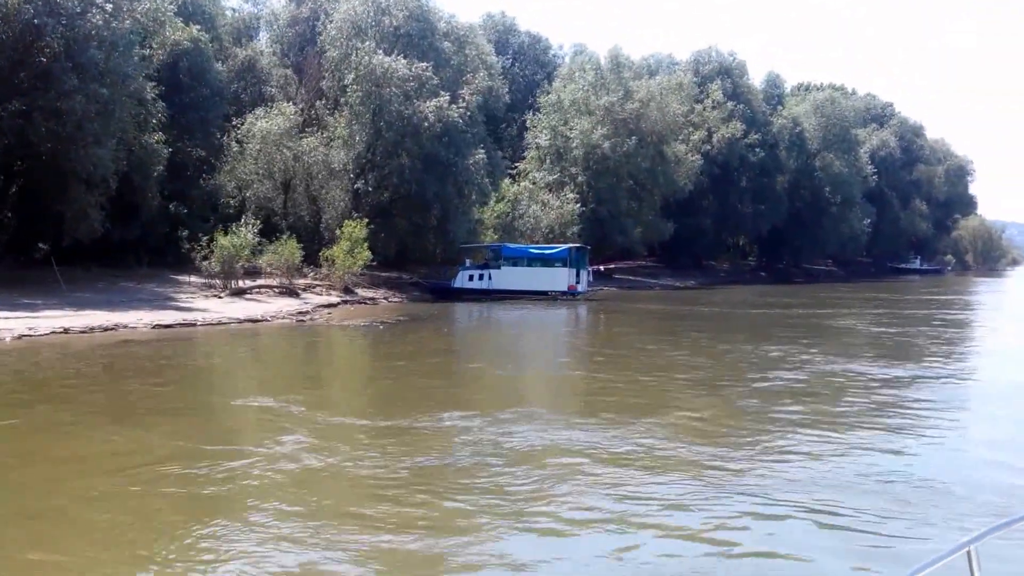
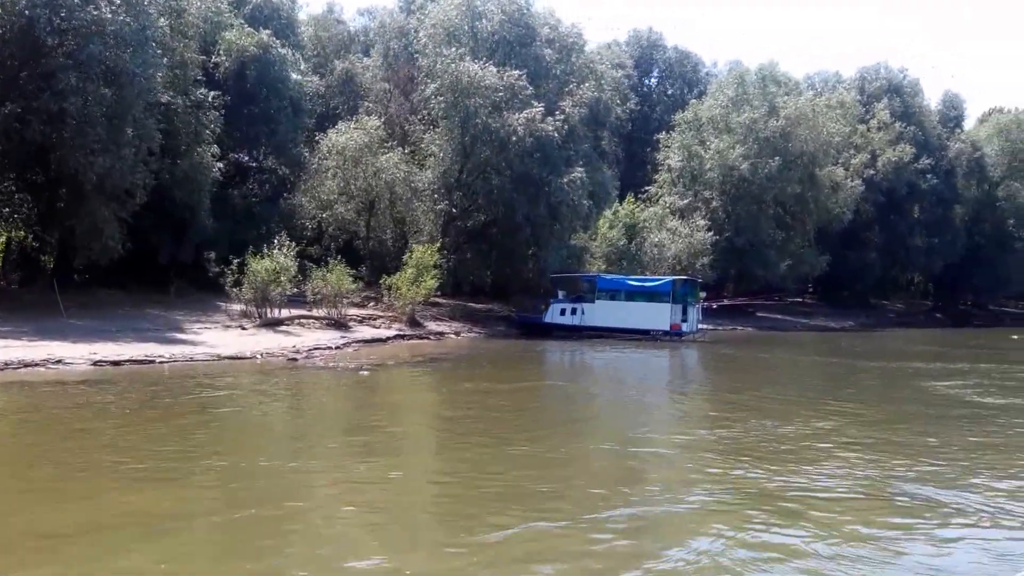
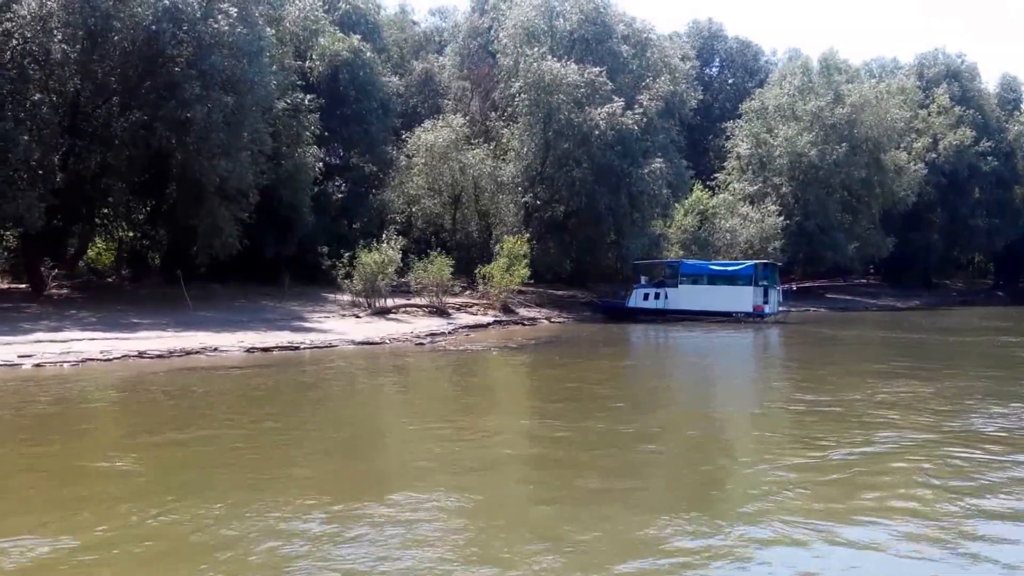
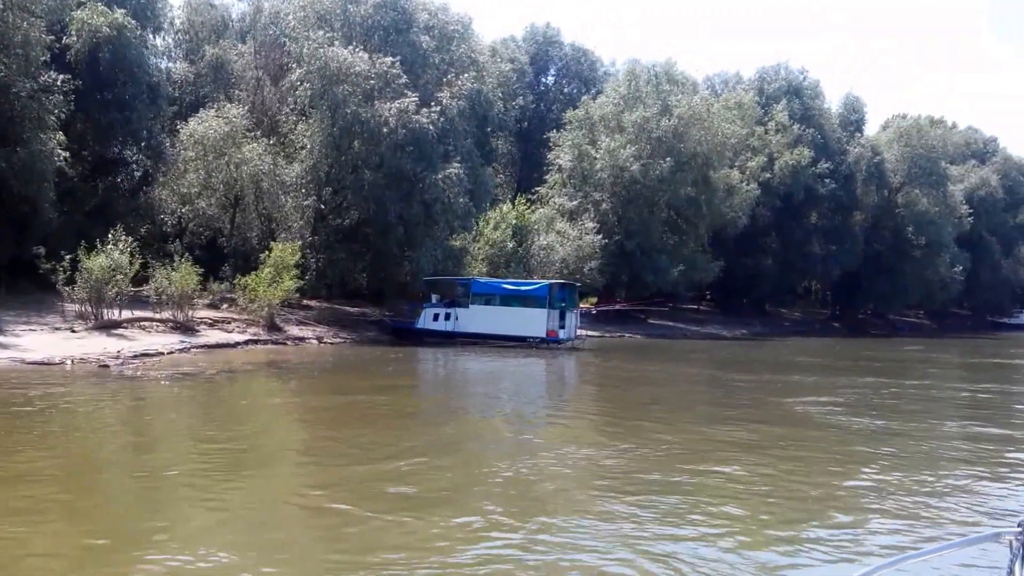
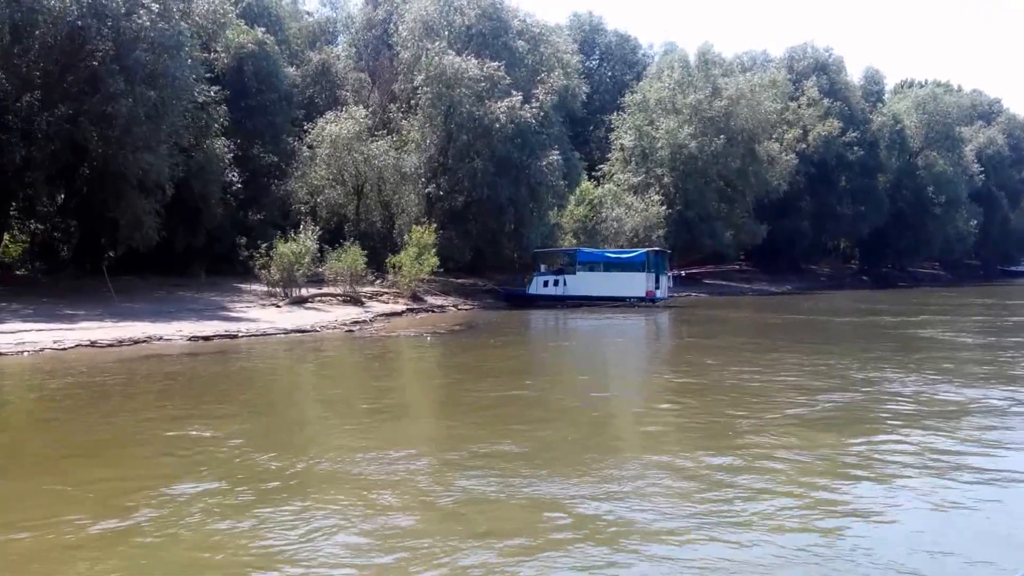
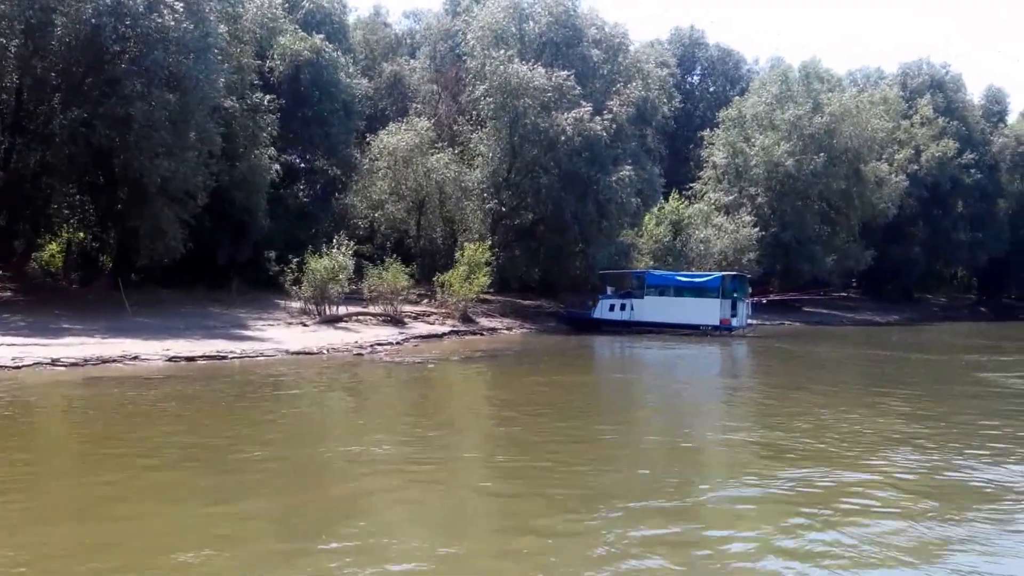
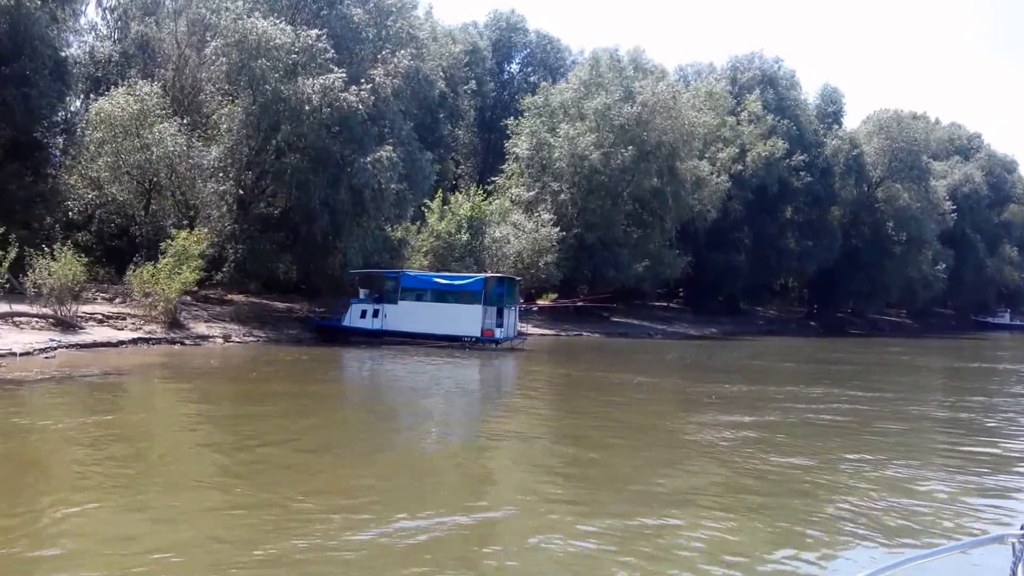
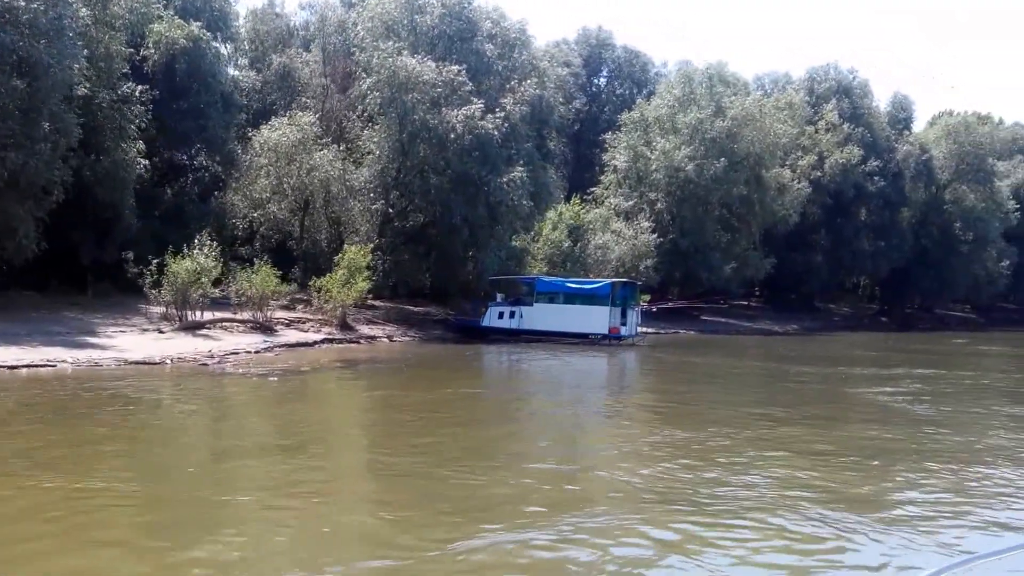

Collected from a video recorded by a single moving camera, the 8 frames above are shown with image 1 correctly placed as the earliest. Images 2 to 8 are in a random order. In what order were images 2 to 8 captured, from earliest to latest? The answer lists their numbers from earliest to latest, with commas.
5, 3, 6, 2, 8, 4, 7
